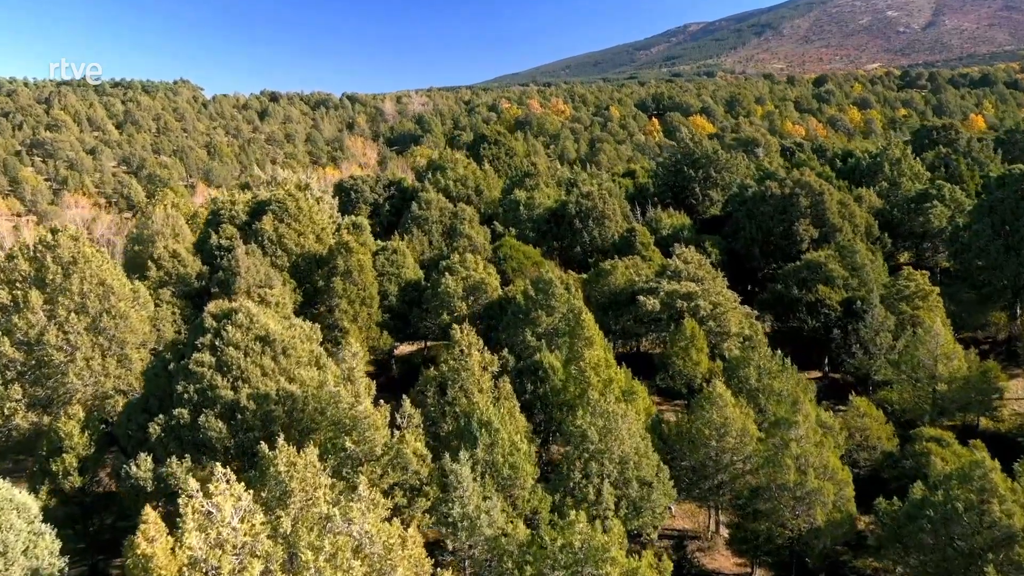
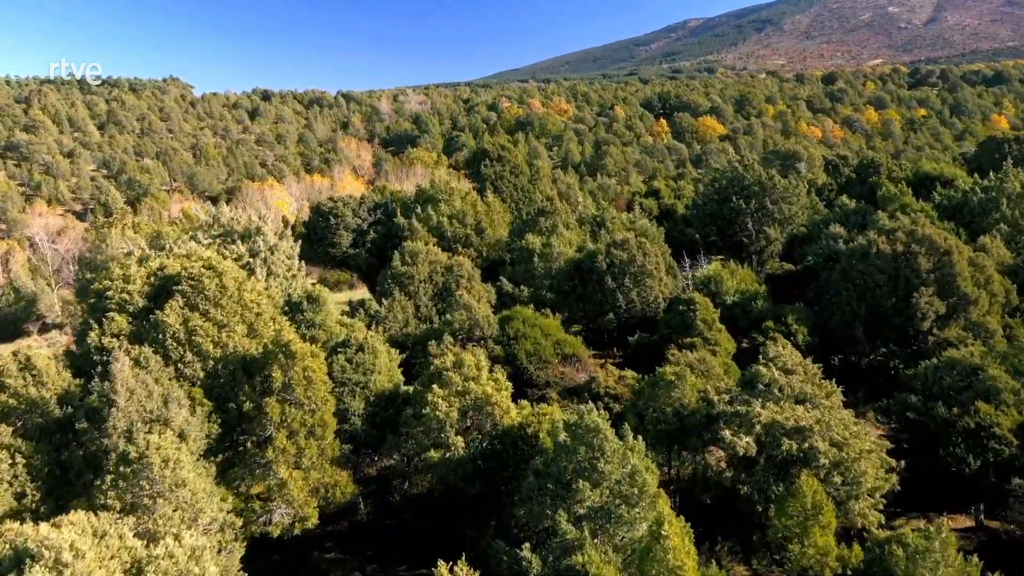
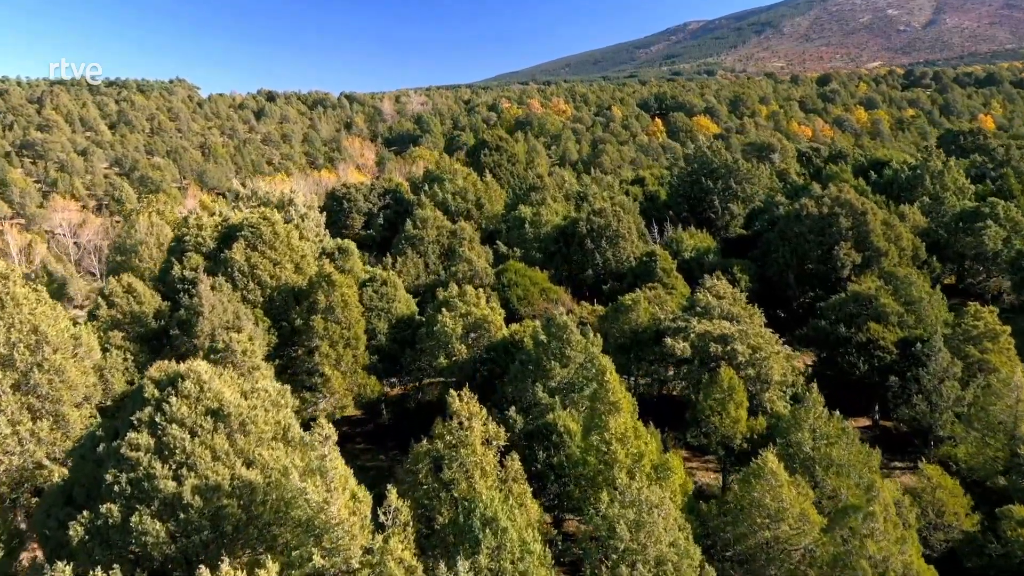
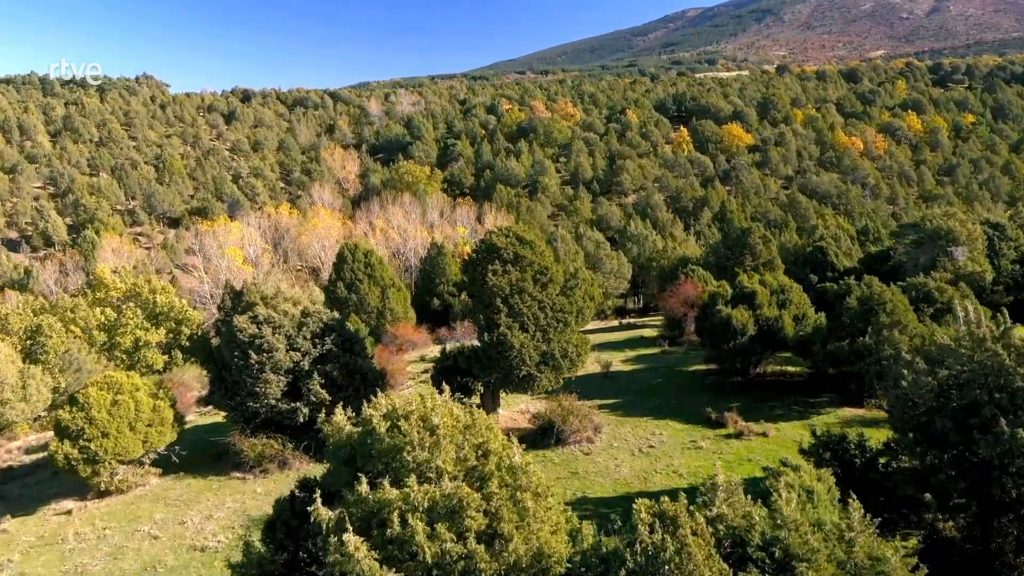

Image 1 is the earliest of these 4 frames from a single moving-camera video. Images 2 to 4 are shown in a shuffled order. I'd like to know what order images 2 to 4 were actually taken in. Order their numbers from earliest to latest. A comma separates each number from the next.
3, 2, 4
